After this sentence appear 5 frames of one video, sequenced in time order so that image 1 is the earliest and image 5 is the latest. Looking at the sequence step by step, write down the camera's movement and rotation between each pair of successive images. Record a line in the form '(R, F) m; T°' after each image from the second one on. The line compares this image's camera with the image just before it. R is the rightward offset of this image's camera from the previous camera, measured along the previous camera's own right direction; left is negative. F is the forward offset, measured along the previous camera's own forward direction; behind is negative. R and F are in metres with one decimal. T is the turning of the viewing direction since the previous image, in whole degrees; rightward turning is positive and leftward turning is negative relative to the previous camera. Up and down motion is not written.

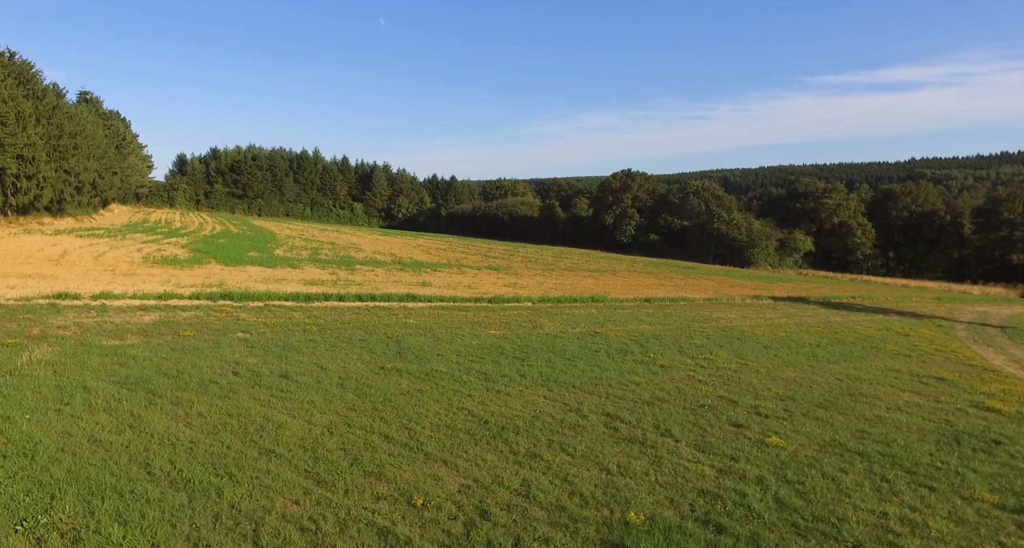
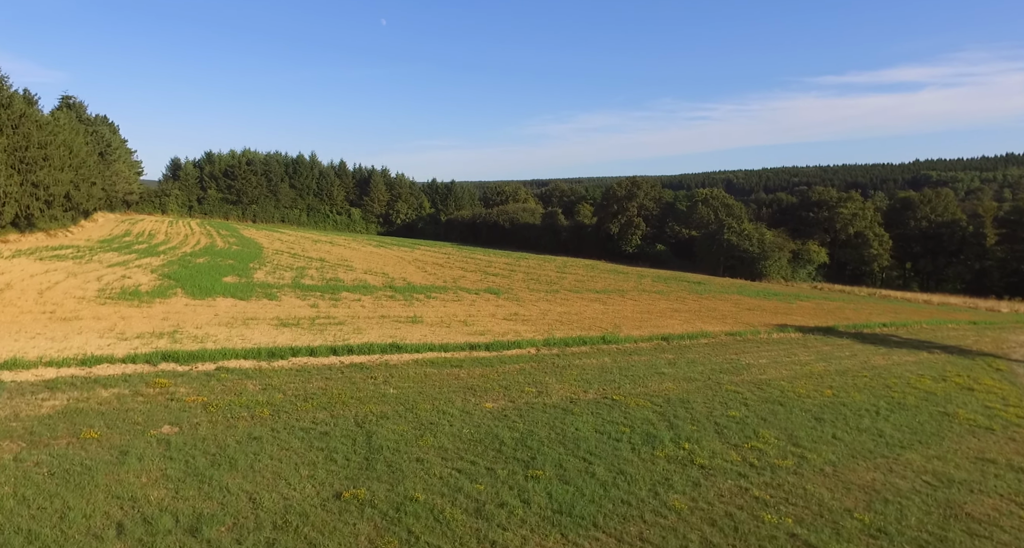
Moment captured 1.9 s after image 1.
(0.0, +2.5) m; 0°
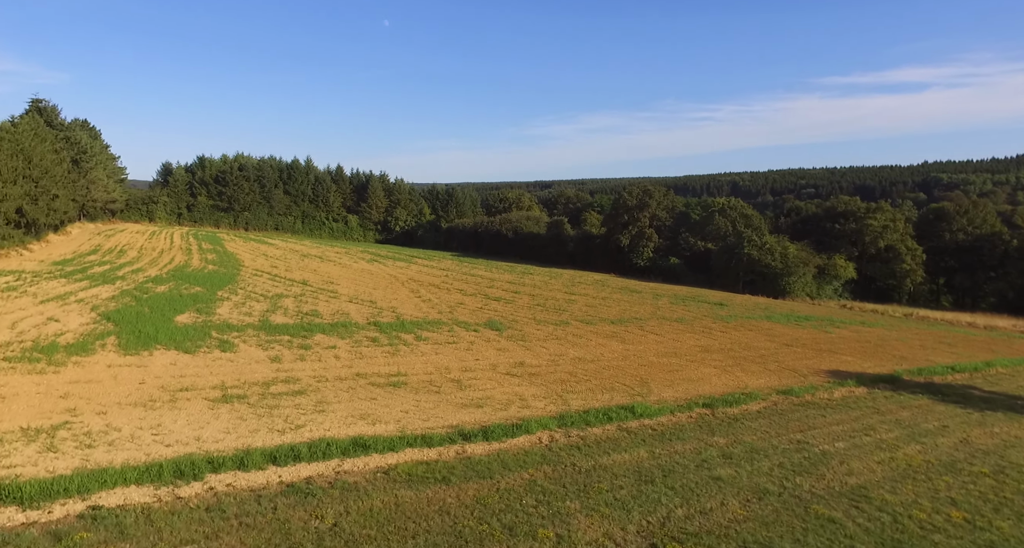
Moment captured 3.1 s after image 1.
(-0.1, +4.0) m; 0°
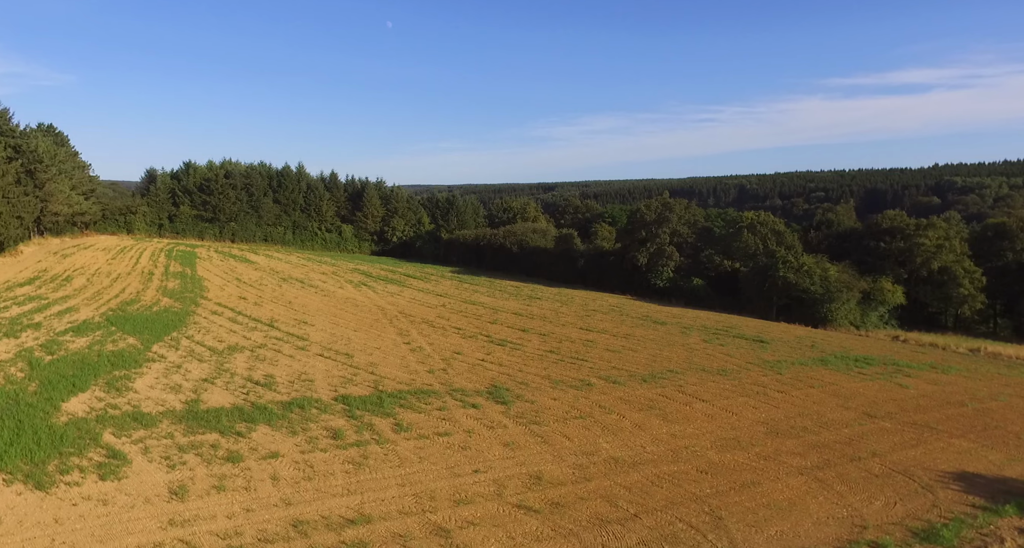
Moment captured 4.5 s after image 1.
(-0.2, +5.9) m; 0°
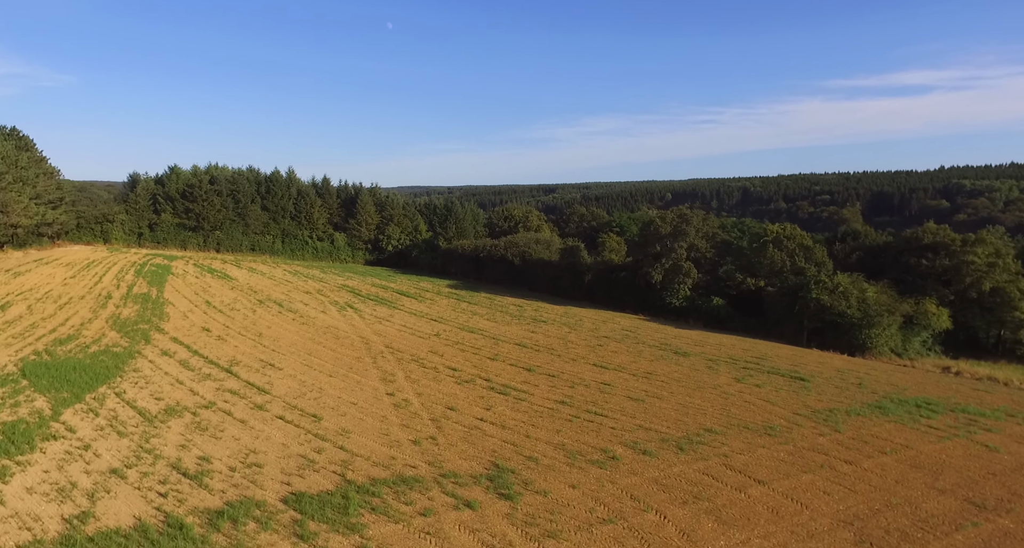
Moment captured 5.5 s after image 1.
(-0.2, +4.8) m; 0°
